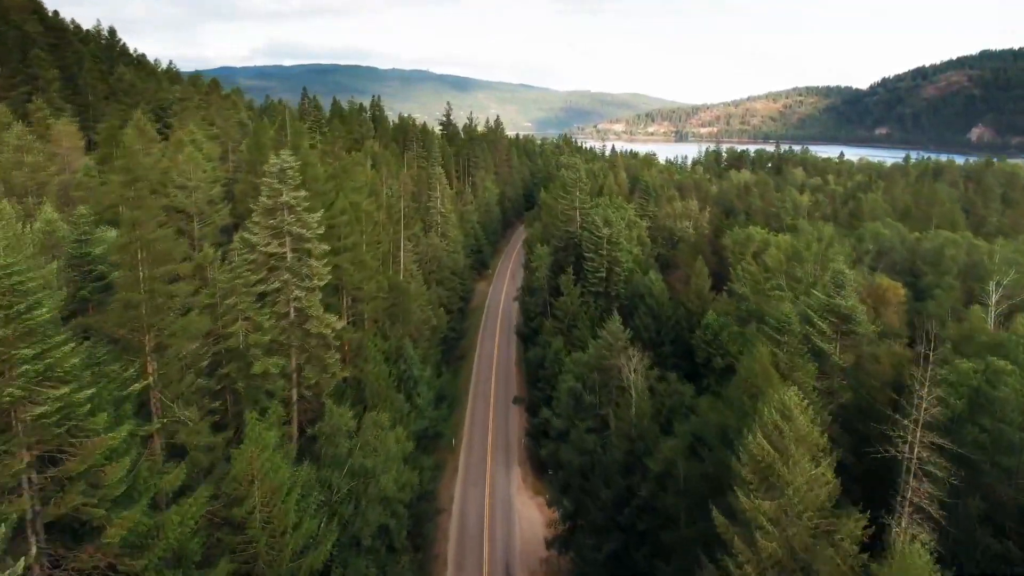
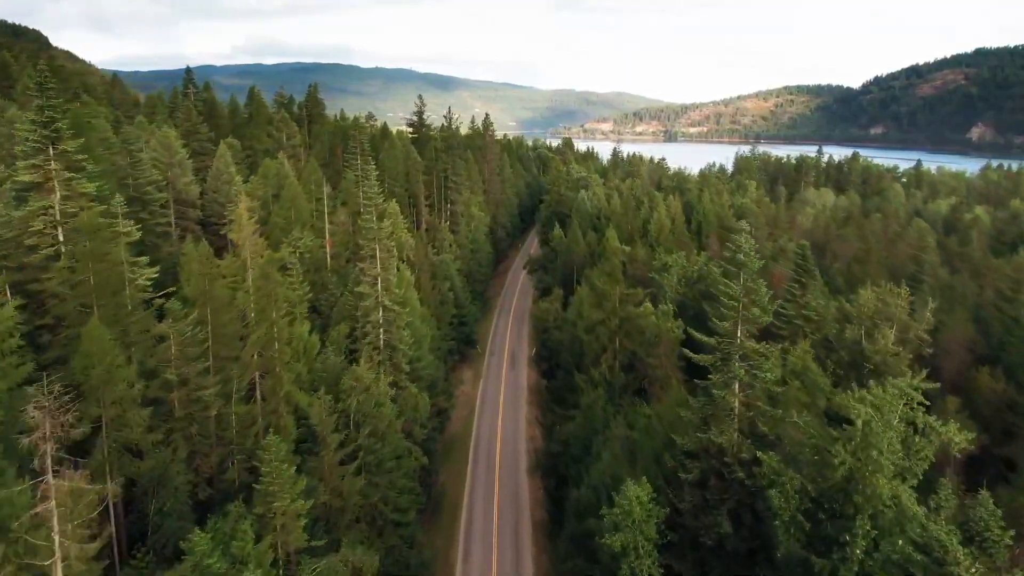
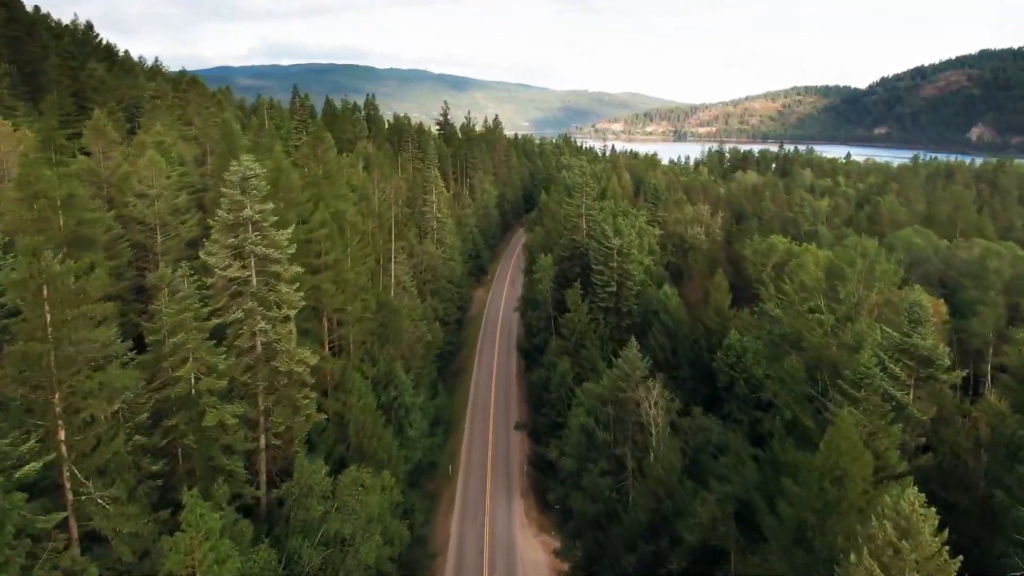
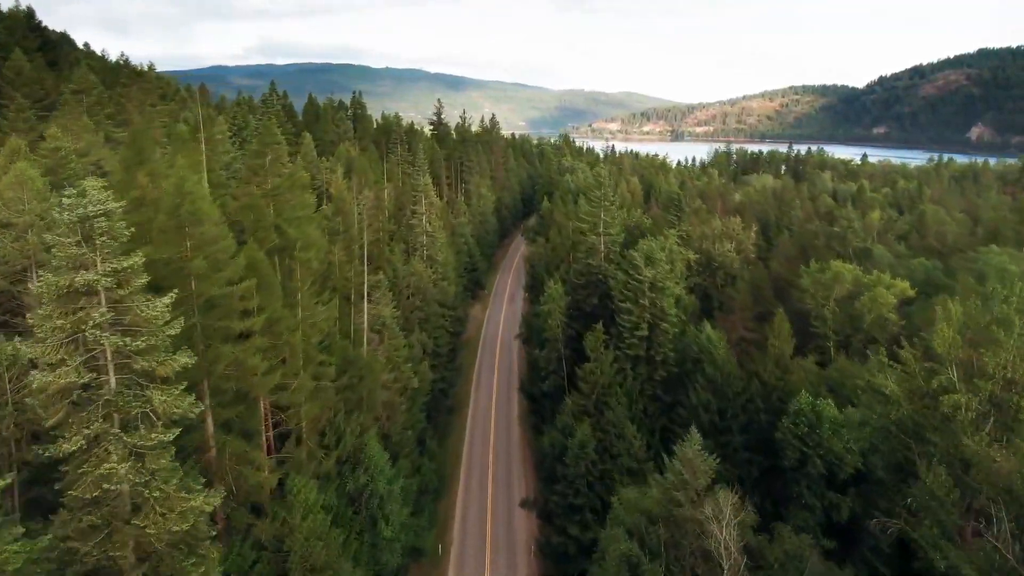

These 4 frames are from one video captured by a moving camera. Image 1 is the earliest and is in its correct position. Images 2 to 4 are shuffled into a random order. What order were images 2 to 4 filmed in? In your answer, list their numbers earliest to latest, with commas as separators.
3, 4, 2
